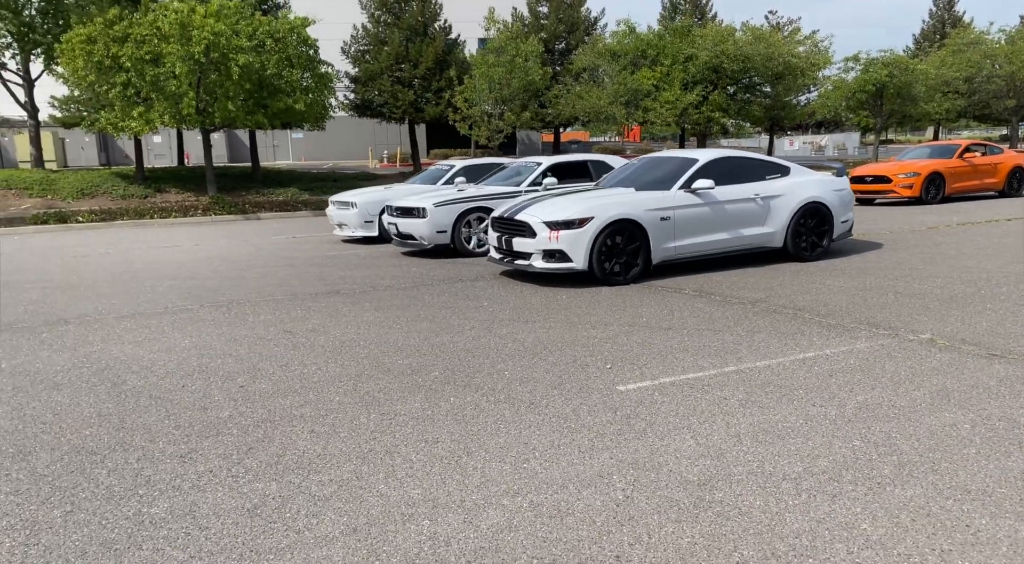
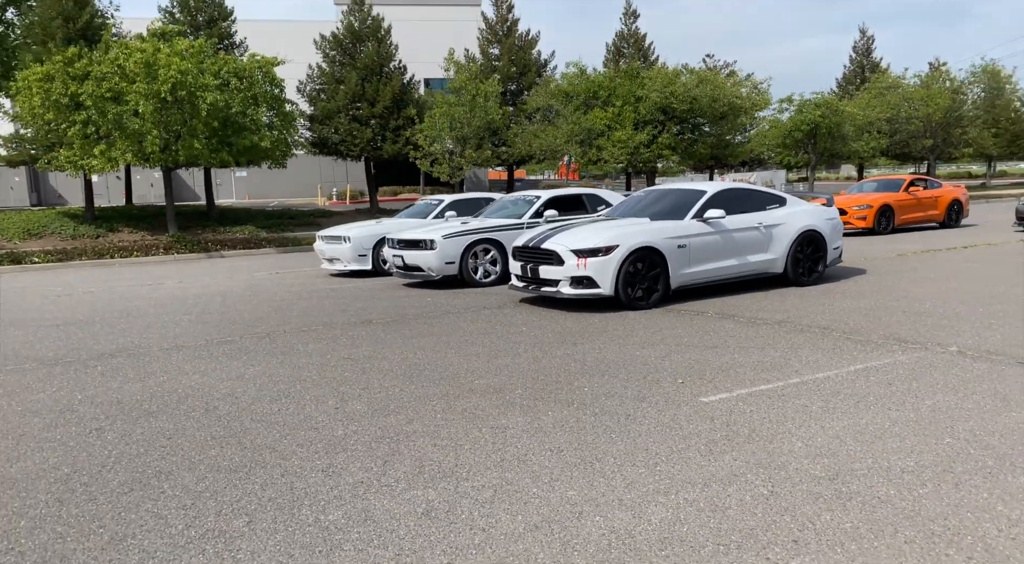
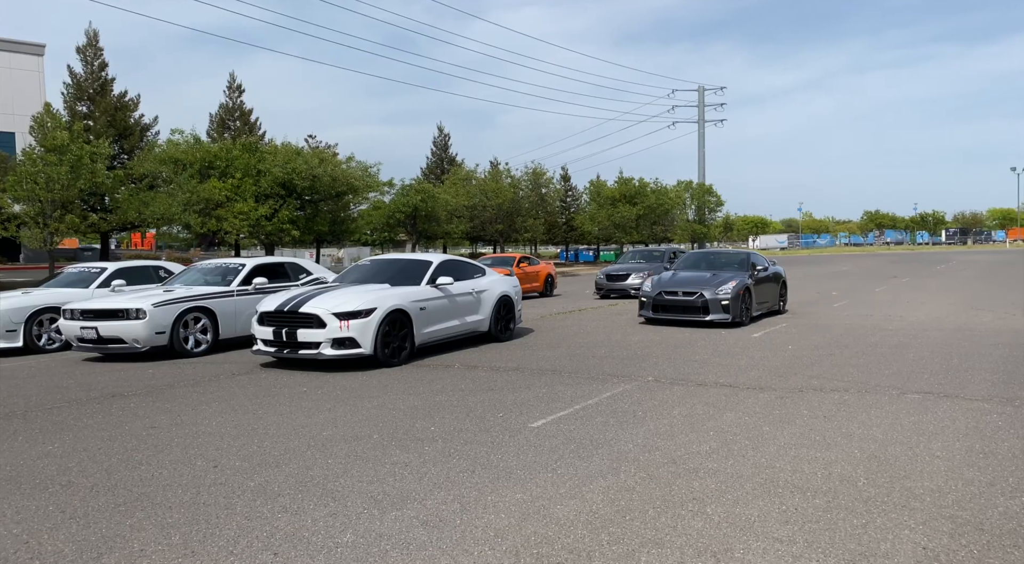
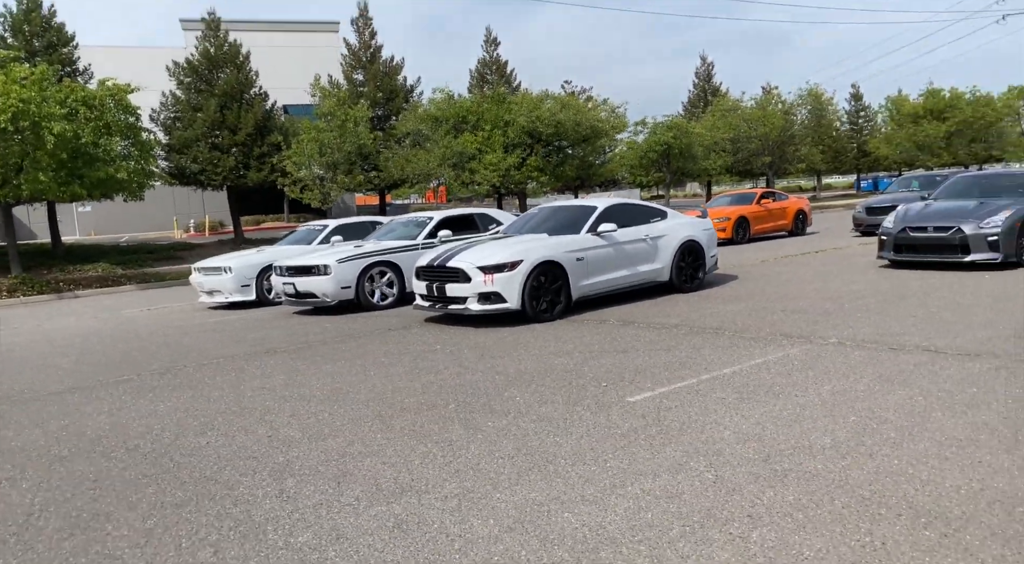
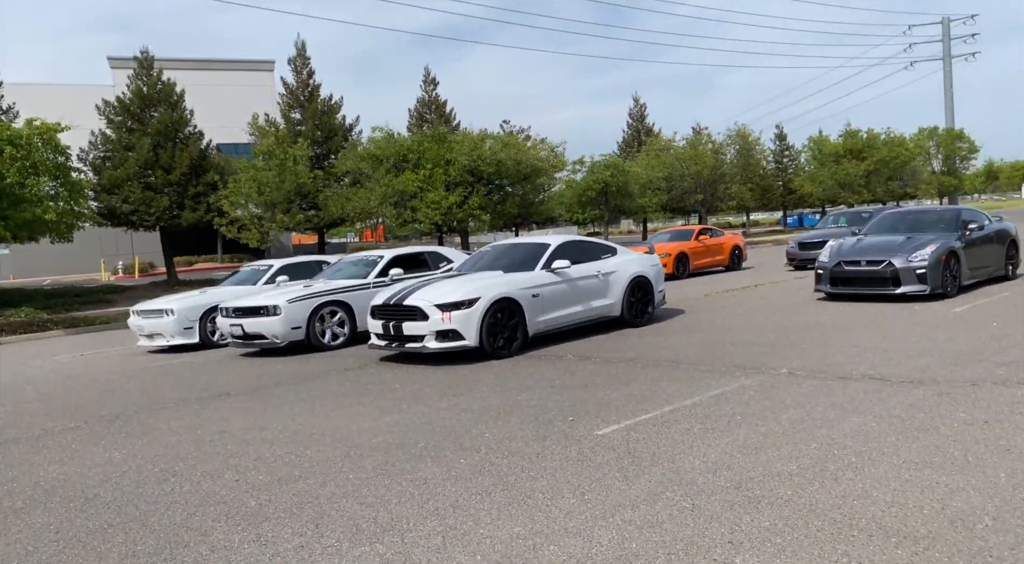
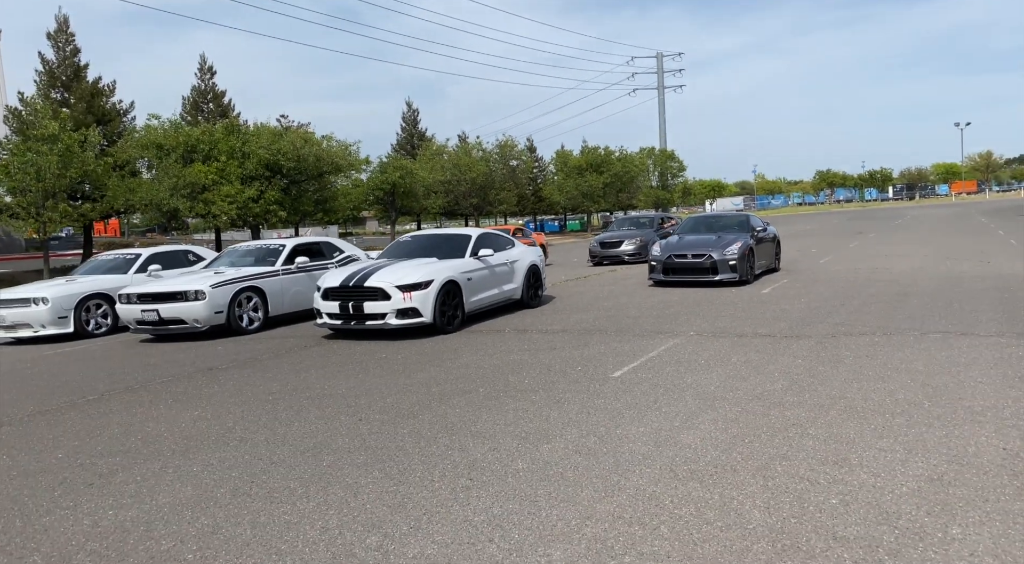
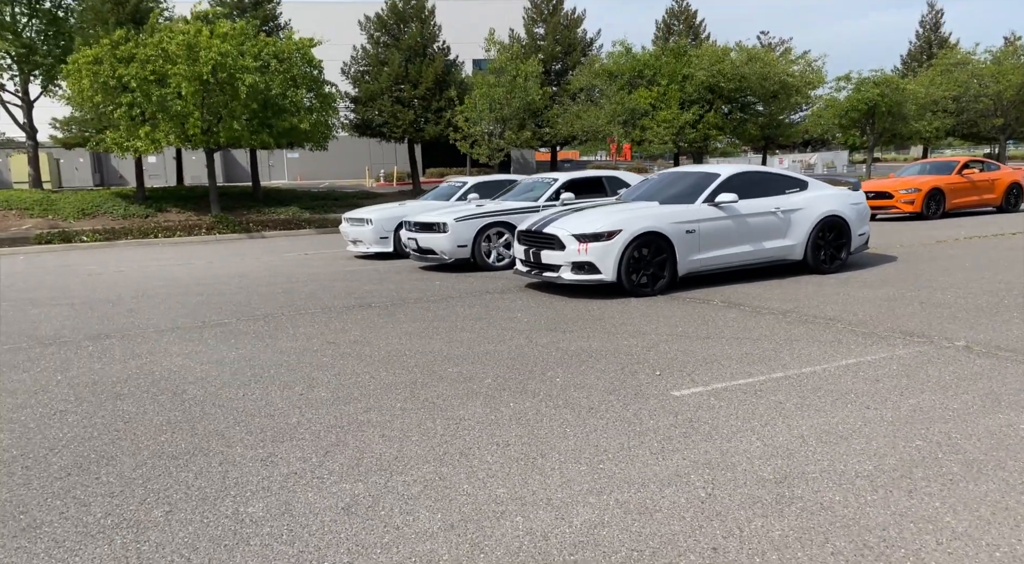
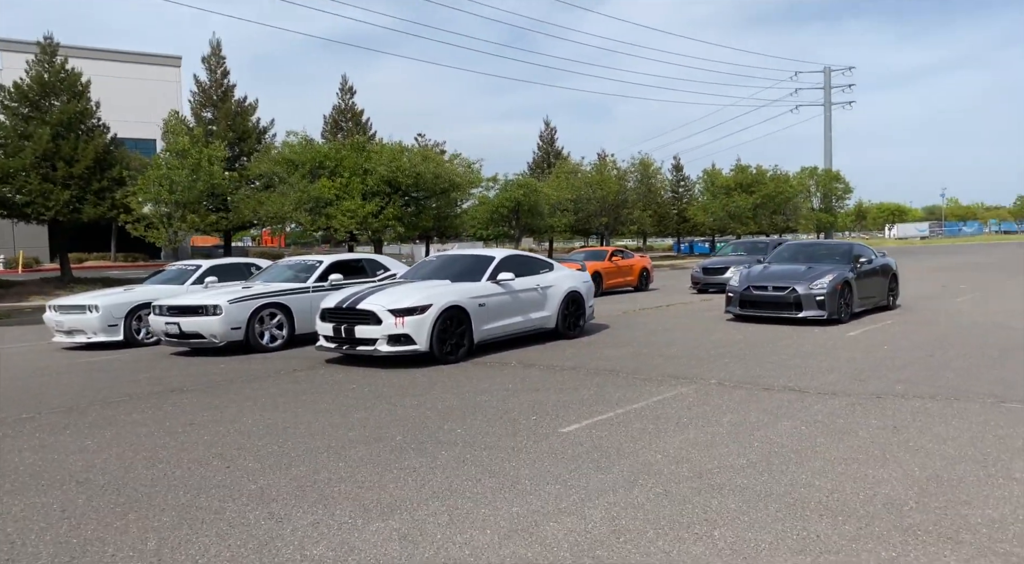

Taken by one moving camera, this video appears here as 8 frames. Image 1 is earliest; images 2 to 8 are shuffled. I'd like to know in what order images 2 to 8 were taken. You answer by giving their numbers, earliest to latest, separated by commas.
7, 2, 4, 5, 8, 3, 6
